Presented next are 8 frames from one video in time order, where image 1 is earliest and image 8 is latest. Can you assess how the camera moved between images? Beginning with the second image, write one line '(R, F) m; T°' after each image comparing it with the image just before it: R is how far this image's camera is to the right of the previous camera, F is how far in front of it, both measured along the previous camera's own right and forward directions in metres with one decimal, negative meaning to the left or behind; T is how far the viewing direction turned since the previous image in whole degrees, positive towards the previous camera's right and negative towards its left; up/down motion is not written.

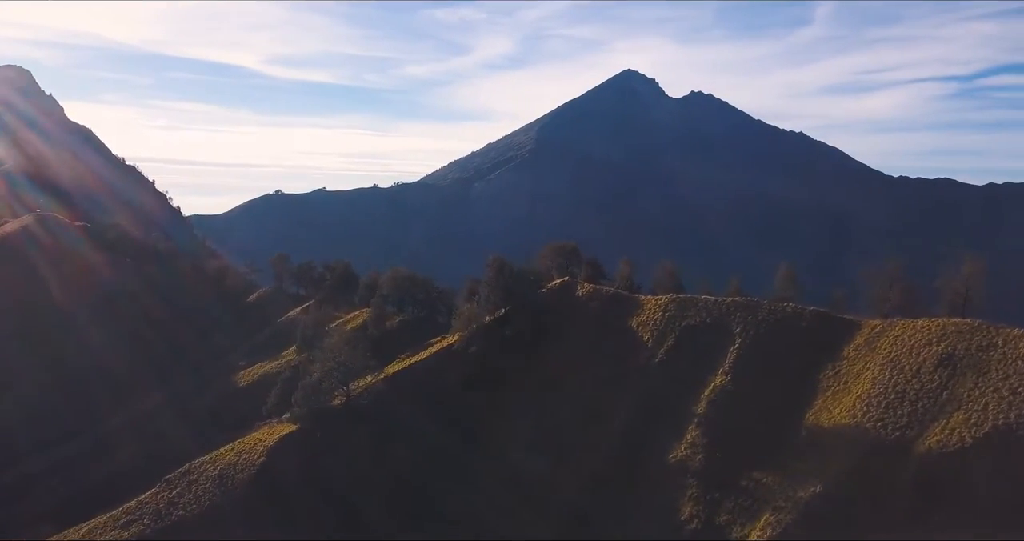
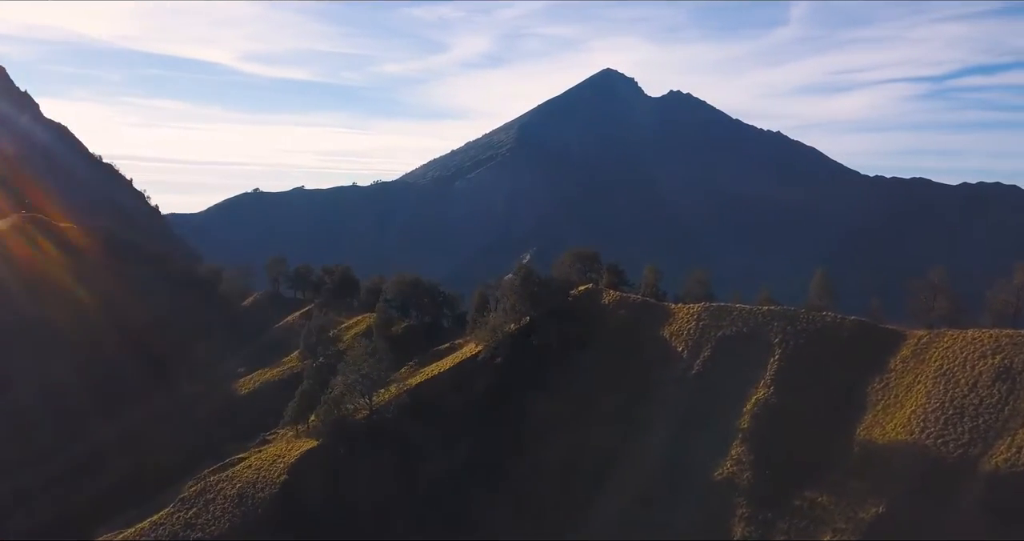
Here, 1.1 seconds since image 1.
(-2.6, +1.5) m; +1°
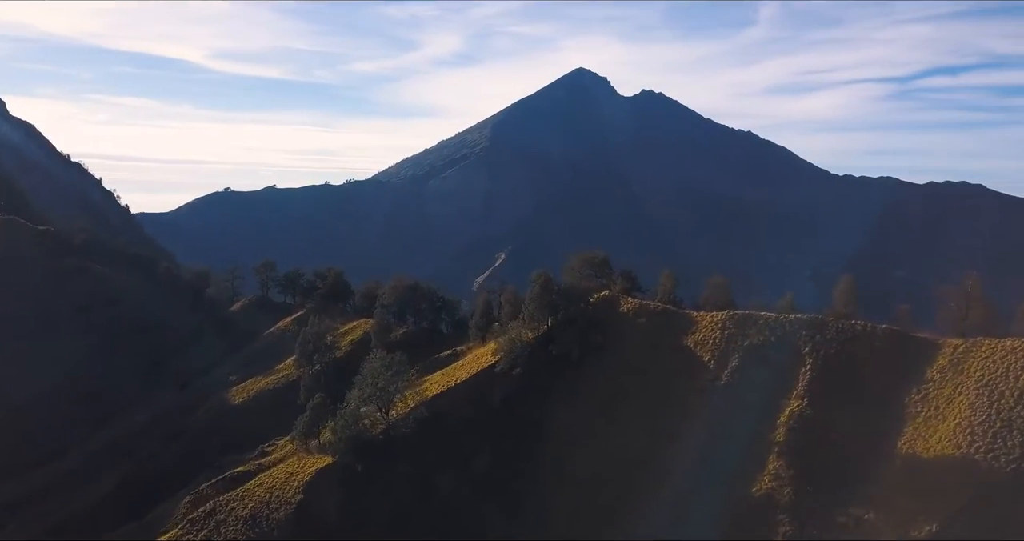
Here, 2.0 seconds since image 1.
(-2.4, +1.4) m; +2°
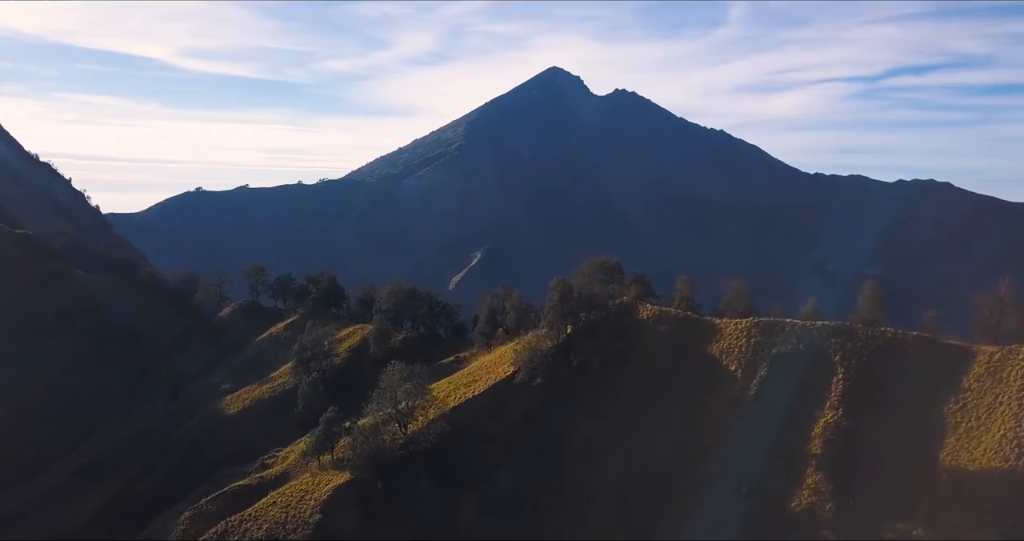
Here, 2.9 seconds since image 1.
(-2.4, +1.3) m; +2°
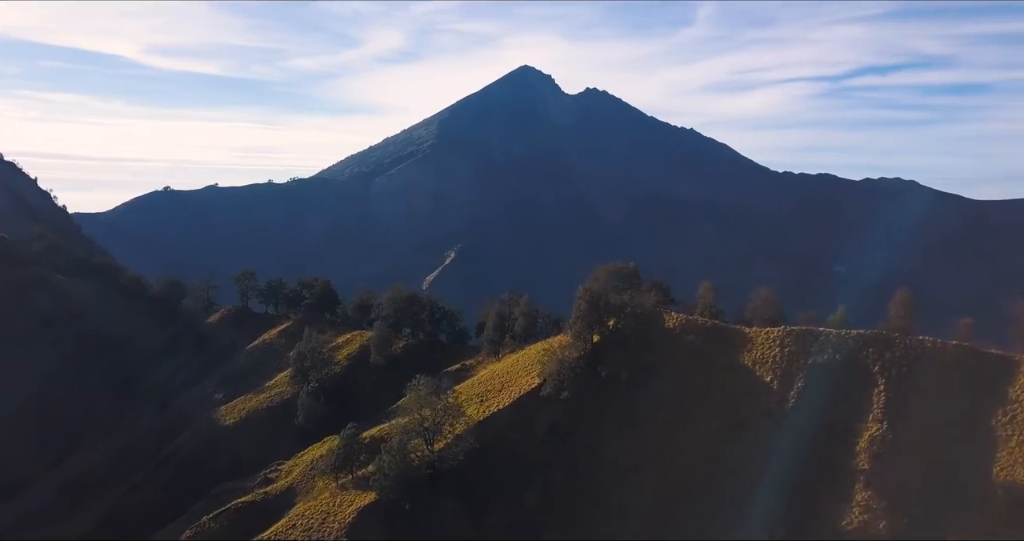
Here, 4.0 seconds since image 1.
(-2.7, +1.5) m; +2°
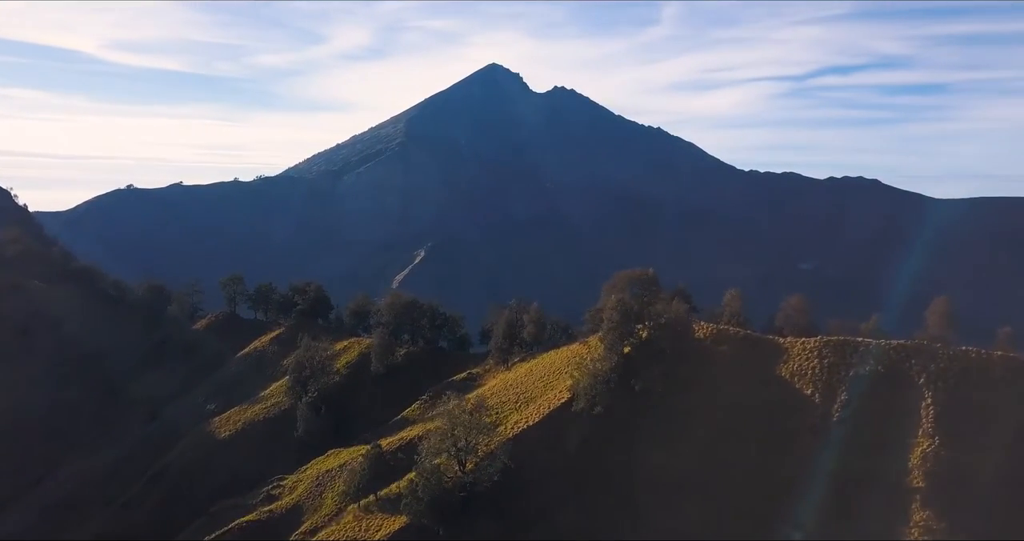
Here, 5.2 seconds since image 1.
(-3.0, +1.8) m; +2°
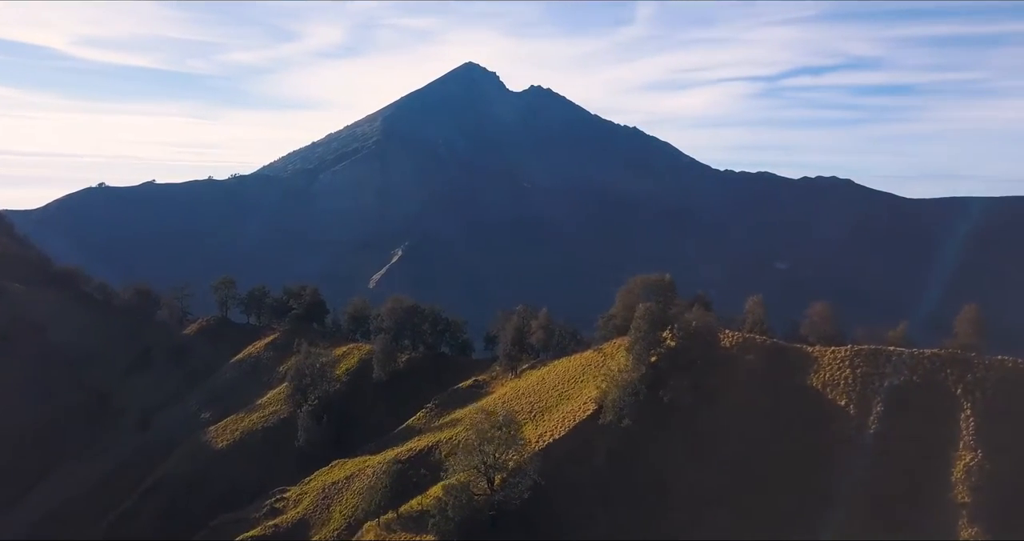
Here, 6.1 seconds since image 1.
(-2.3, +1.3) m; +2°
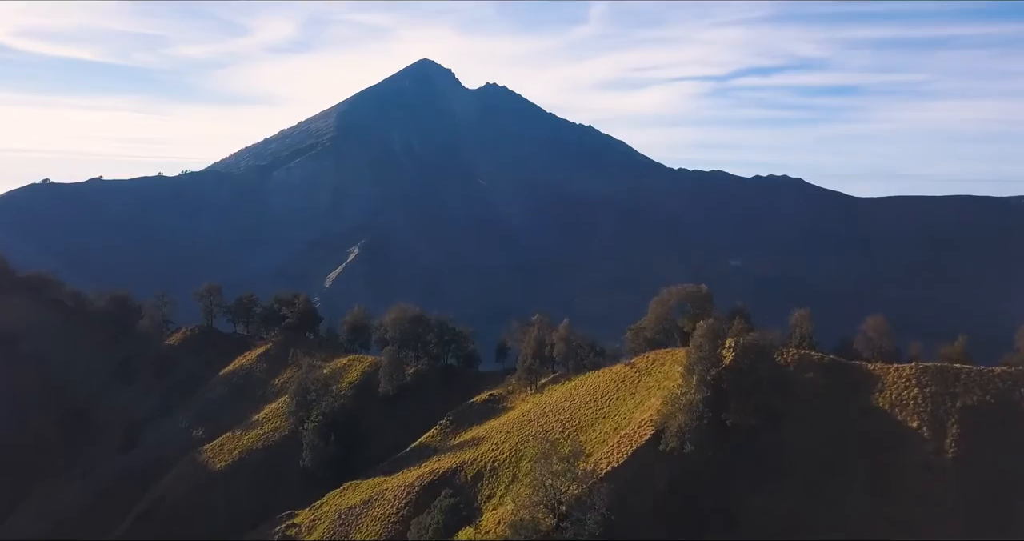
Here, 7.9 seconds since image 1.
(-4.5, +2.6) m; +3°
